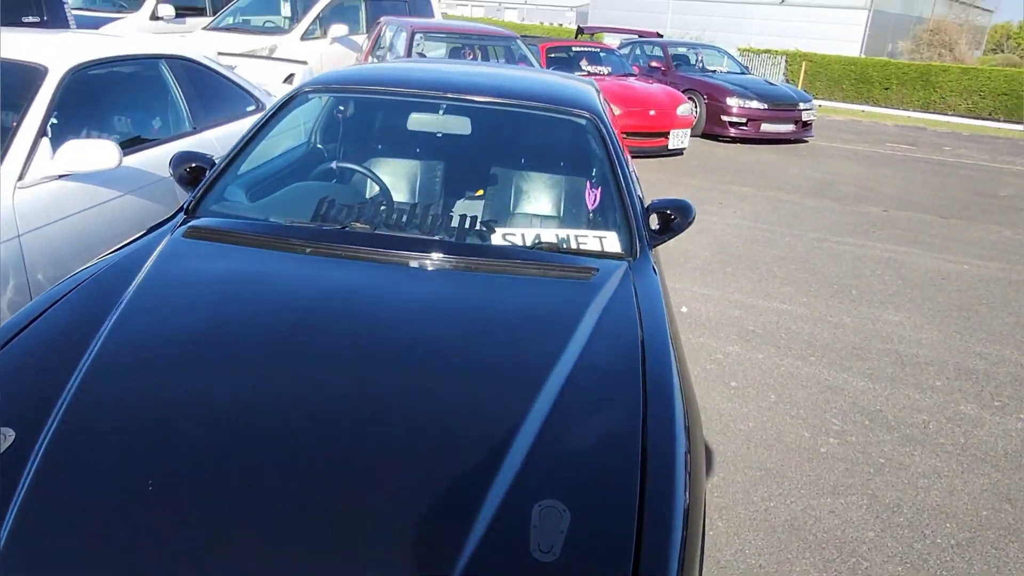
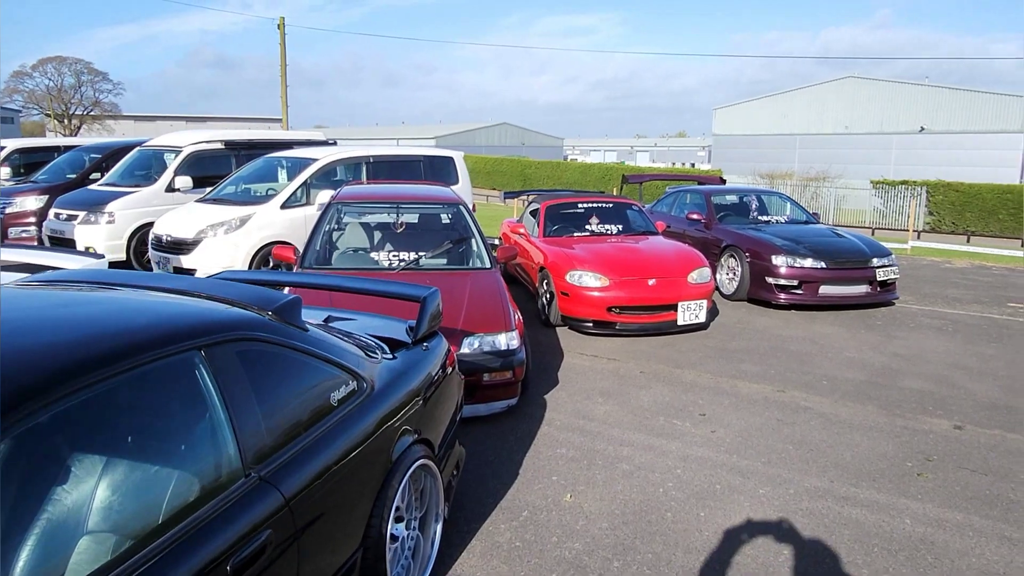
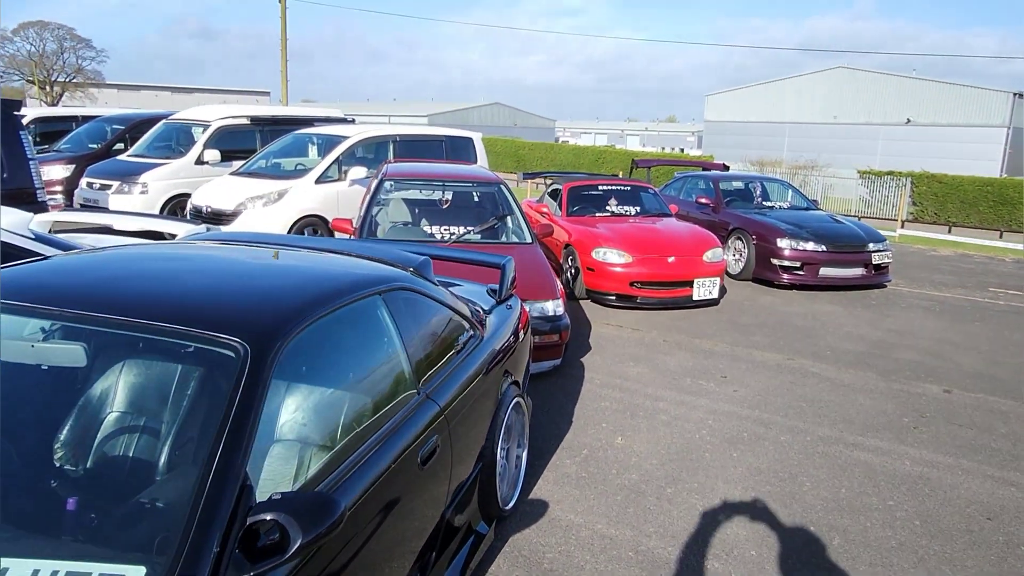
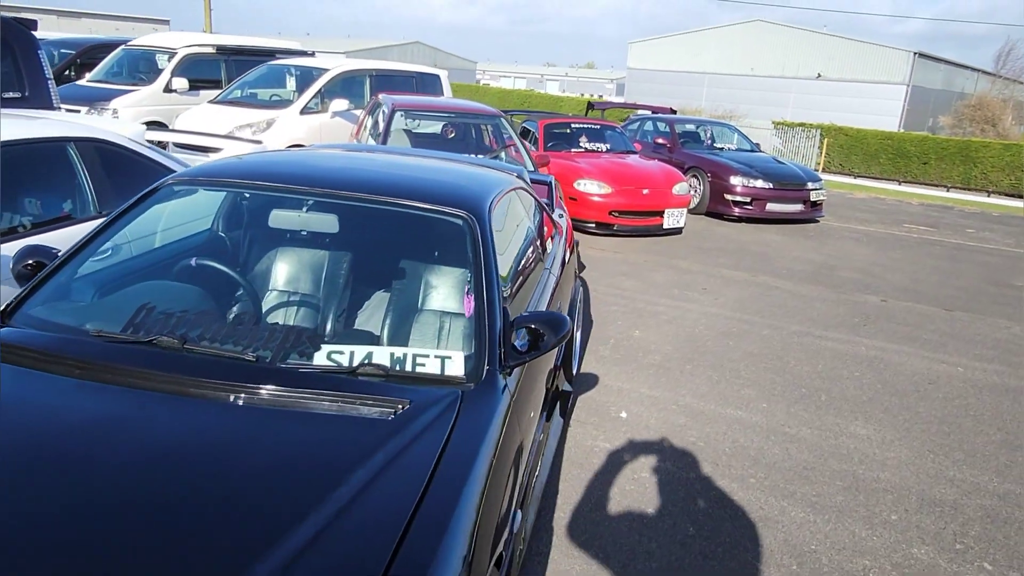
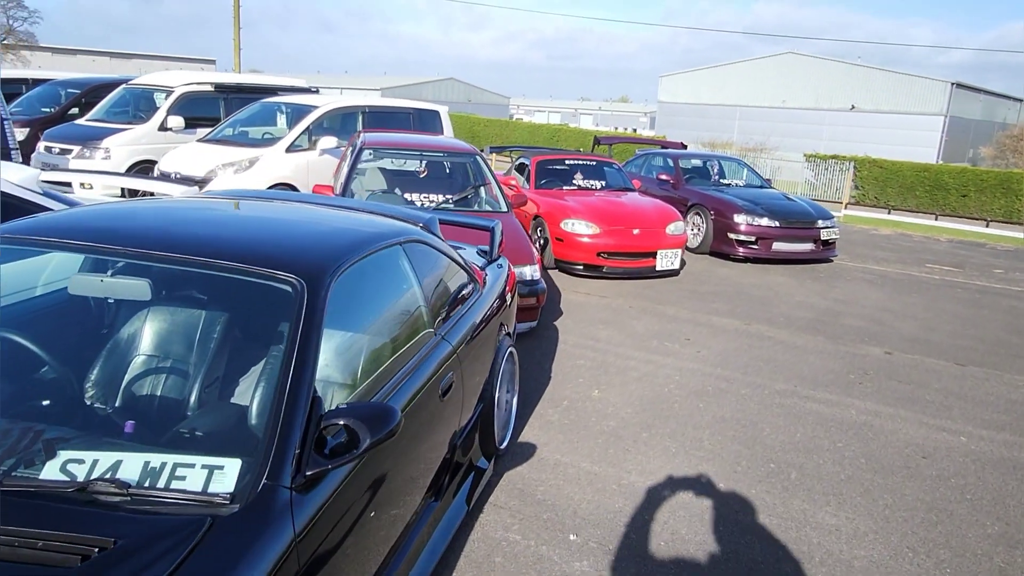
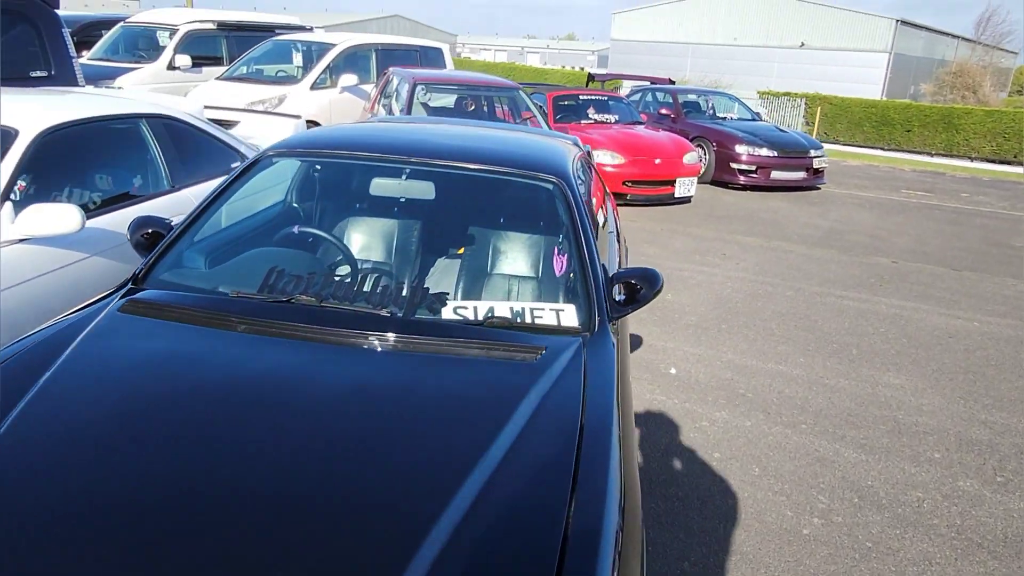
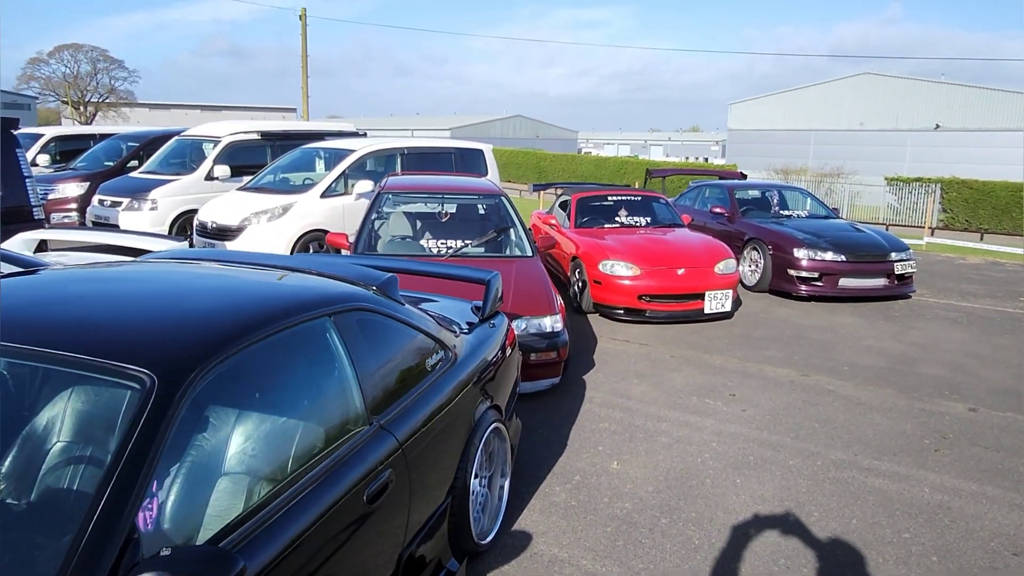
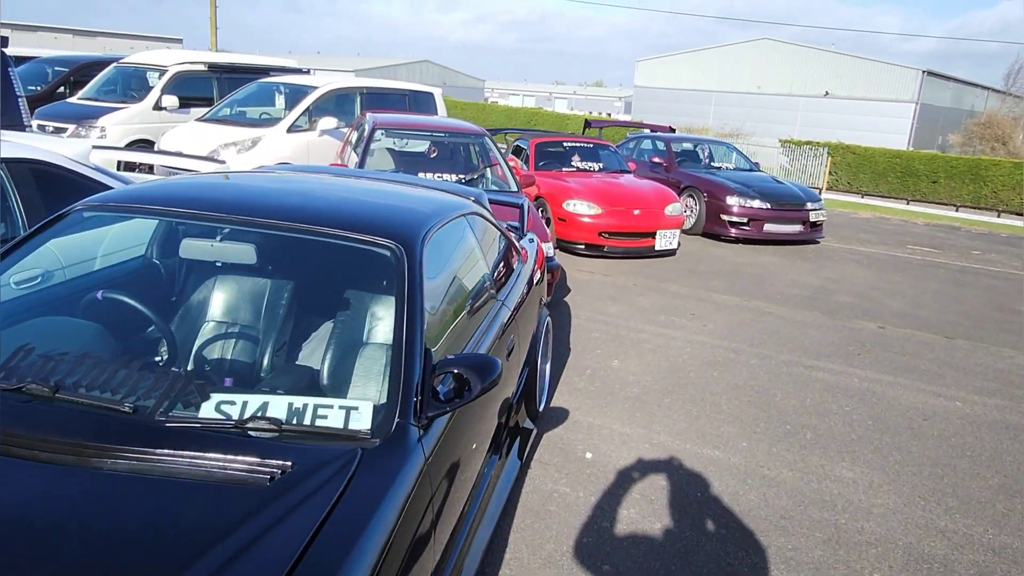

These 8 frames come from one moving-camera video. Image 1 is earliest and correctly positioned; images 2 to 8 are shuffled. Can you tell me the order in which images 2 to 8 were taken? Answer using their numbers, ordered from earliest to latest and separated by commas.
6, 4, 8, 5, 3, 7, 2
